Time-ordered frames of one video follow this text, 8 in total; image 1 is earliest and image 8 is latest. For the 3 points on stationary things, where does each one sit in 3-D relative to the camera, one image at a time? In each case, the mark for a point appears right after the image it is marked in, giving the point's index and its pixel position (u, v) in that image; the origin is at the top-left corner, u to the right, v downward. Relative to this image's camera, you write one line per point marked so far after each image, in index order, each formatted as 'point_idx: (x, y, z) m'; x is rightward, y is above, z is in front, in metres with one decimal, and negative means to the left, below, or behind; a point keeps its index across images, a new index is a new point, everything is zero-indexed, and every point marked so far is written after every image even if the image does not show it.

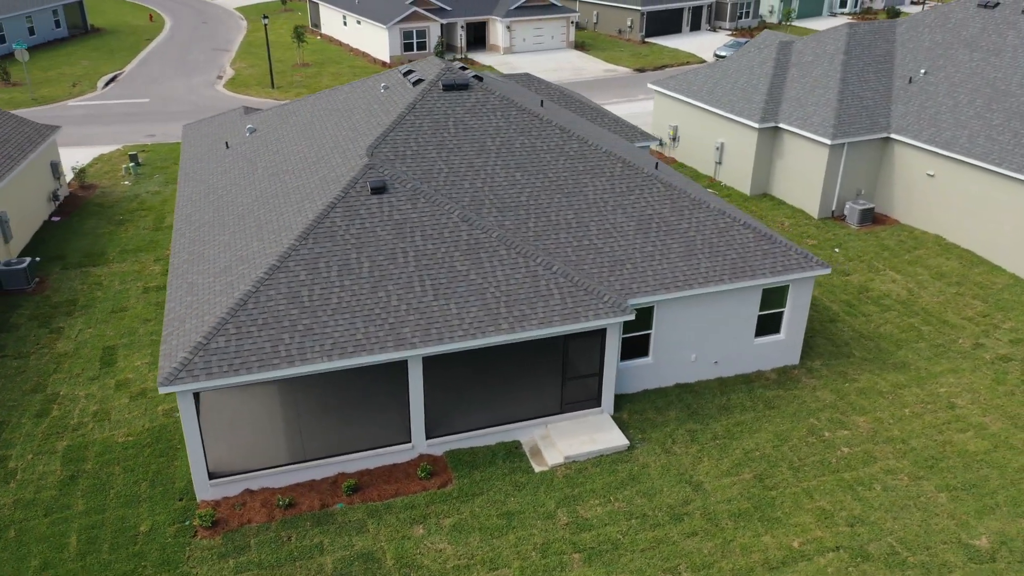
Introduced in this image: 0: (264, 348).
0: (-4.1, -1.0, +13.5) m
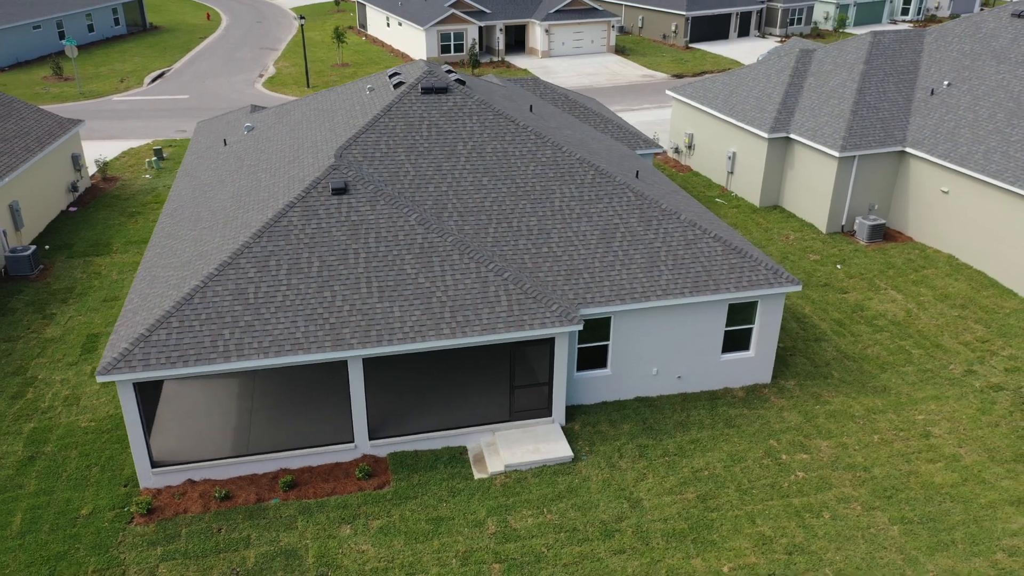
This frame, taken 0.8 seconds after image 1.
0: (-5.2, -0.9, +13.8) m
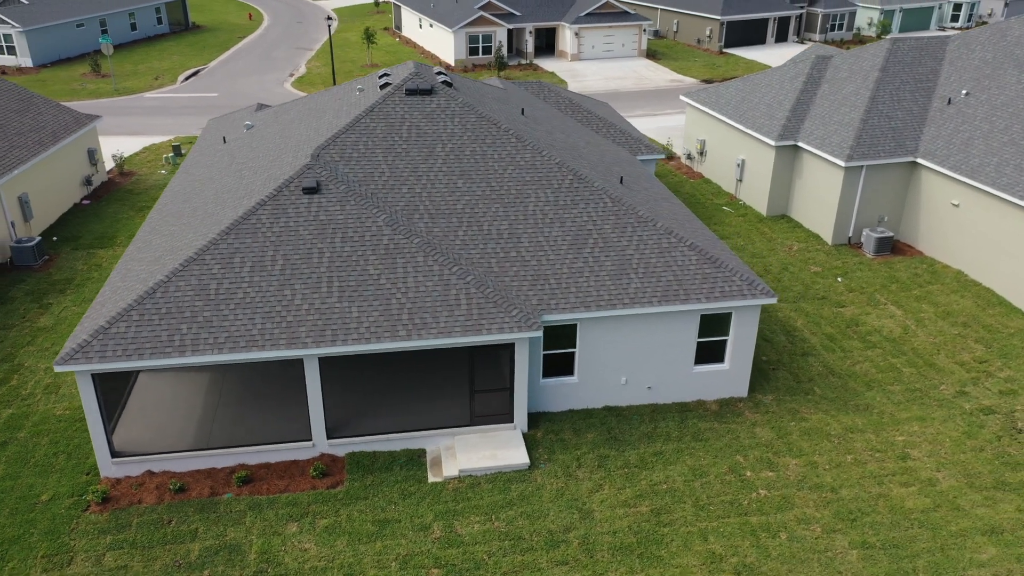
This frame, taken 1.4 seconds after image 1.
0: (-6.0, -0.8, +14.0) m
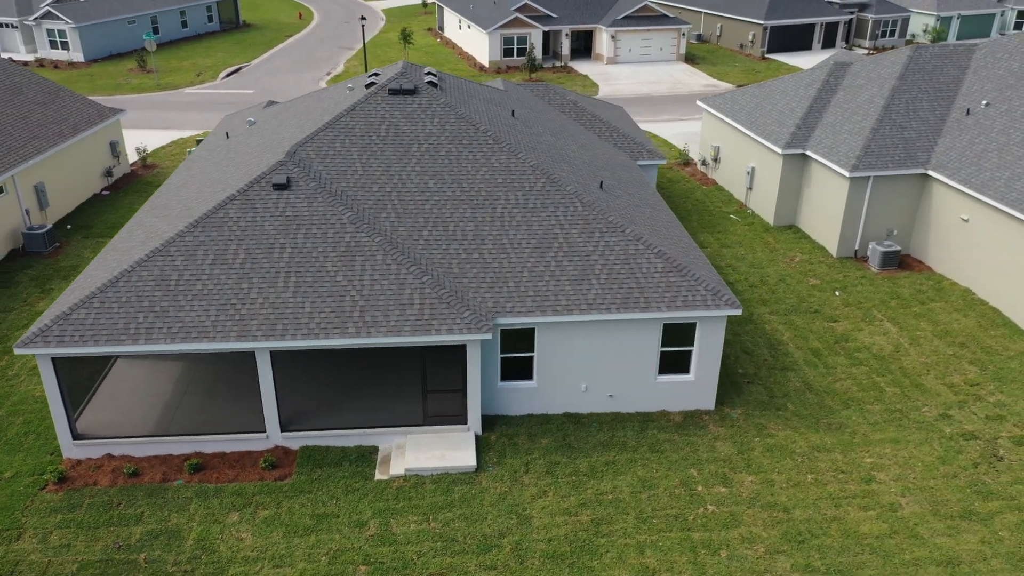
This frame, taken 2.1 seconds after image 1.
0: (-7.0, -0.6, +14.4) m
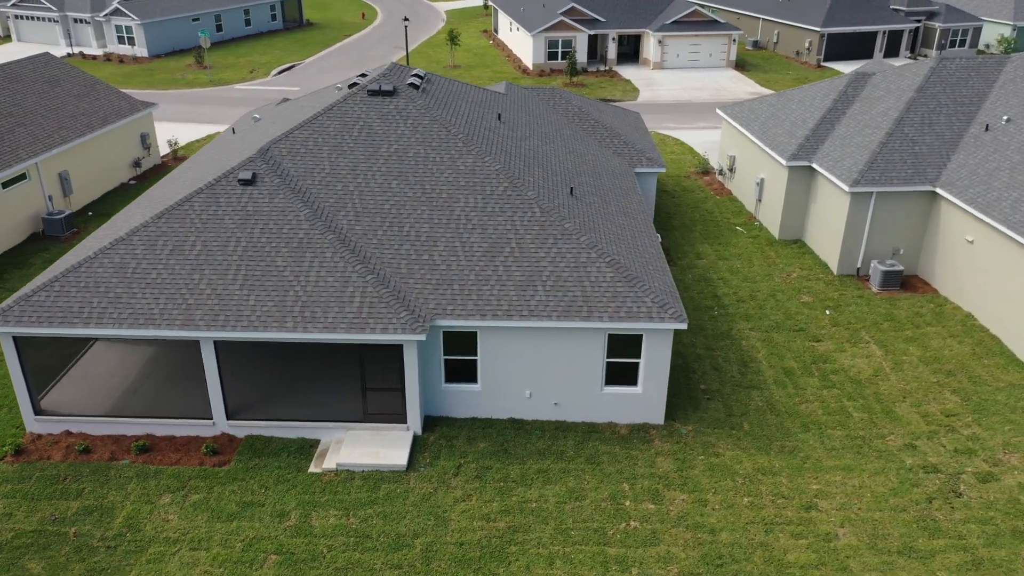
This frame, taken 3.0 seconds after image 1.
0: (-8.1, -0.4, +15.1) m
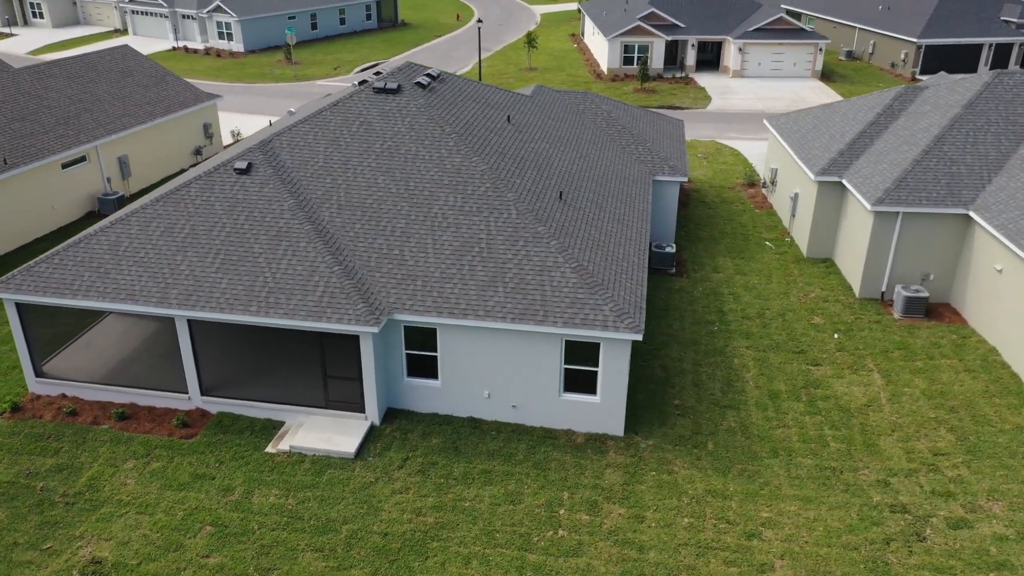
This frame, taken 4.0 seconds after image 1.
0: (-8.9, +0.2, +16.3) m
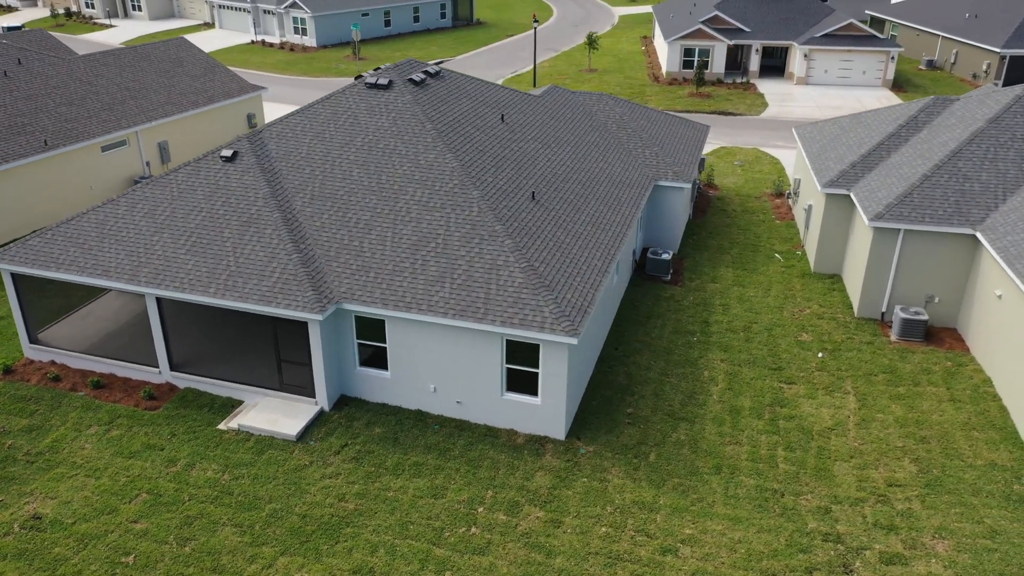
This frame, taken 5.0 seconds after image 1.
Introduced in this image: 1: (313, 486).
0: (-9.8, +0.7, +17.5) m
1: (-3.6, -3.6, +14.9) m
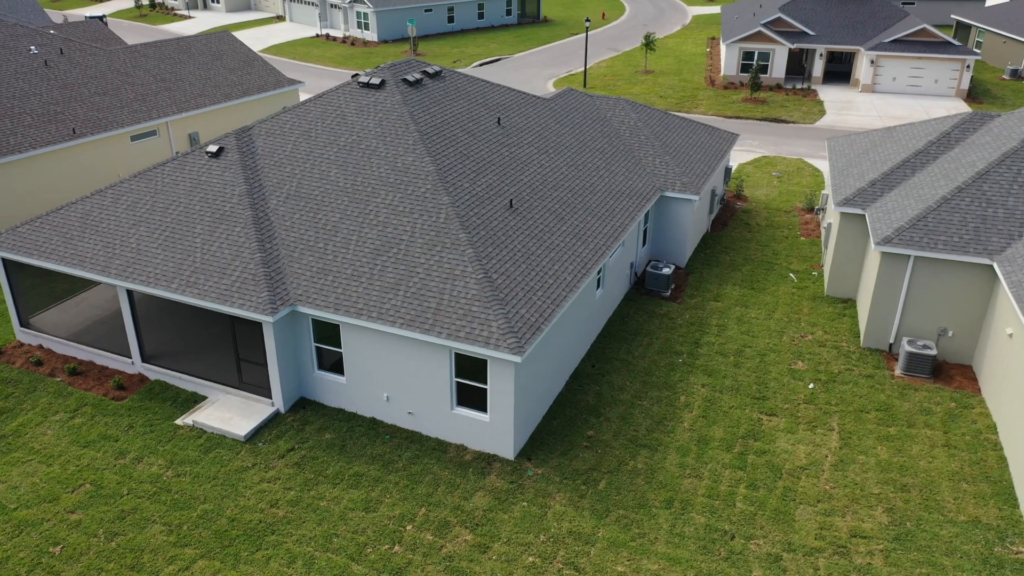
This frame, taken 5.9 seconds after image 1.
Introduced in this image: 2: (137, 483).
0: (-10.4, +1.0, +17.9) m
1: (-4.7, -3.6, +14.7) m
2: (-6.8, -3.6, +14.9) m
